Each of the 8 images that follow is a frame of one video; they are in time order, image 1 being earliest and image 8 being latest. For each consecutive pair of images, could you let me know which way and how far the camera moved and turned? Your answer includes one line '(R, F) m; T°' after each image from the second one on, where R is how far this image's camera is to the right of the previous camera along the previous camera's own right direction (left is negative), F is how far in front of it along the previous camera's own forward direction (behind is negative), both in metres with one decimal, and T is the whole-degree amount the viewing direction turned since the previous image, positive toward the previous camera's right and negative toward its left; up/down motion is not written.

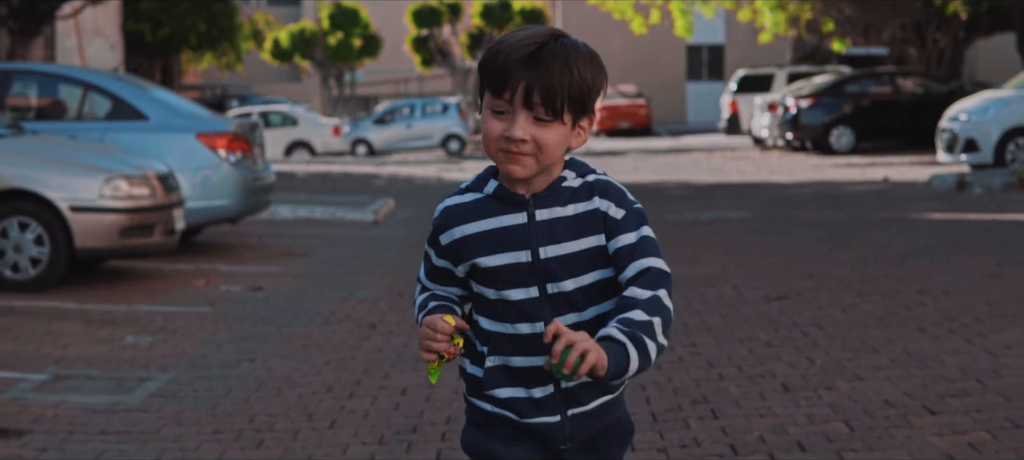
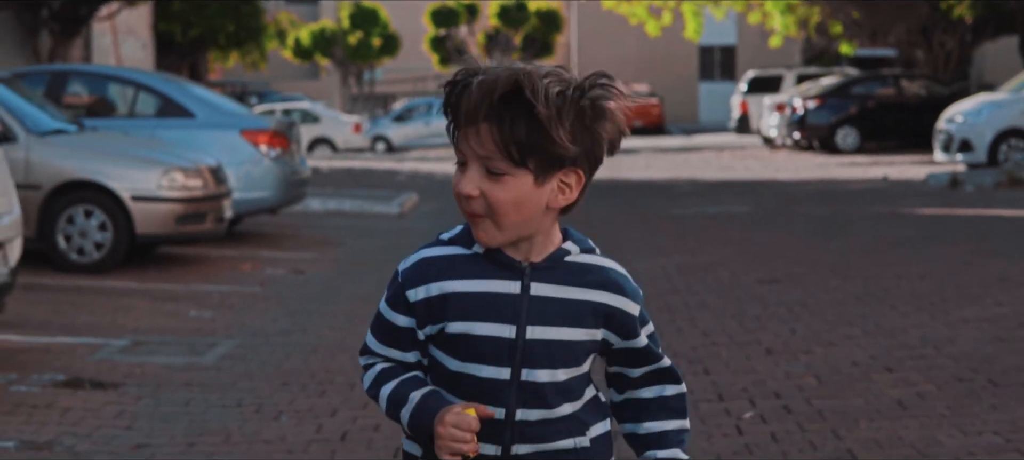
(0.0, -1.0) m; 0°
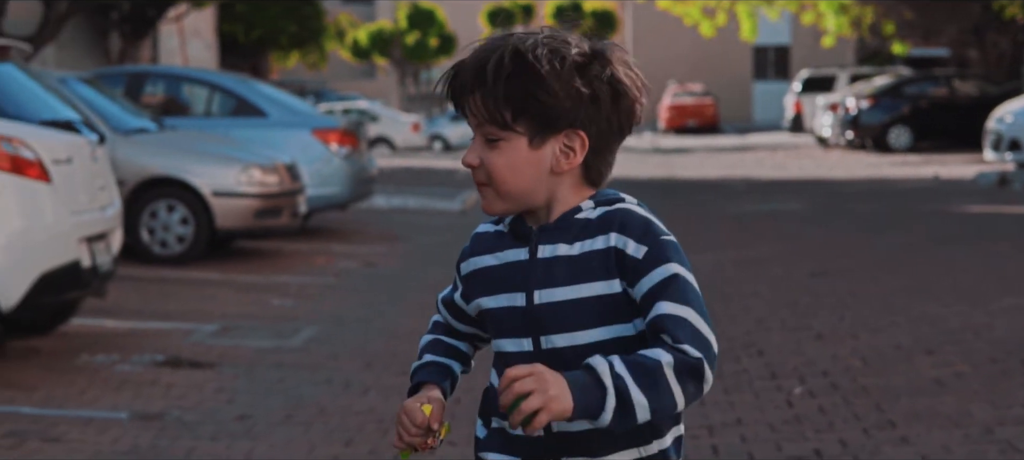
(0.0, -0.5) m; -1°
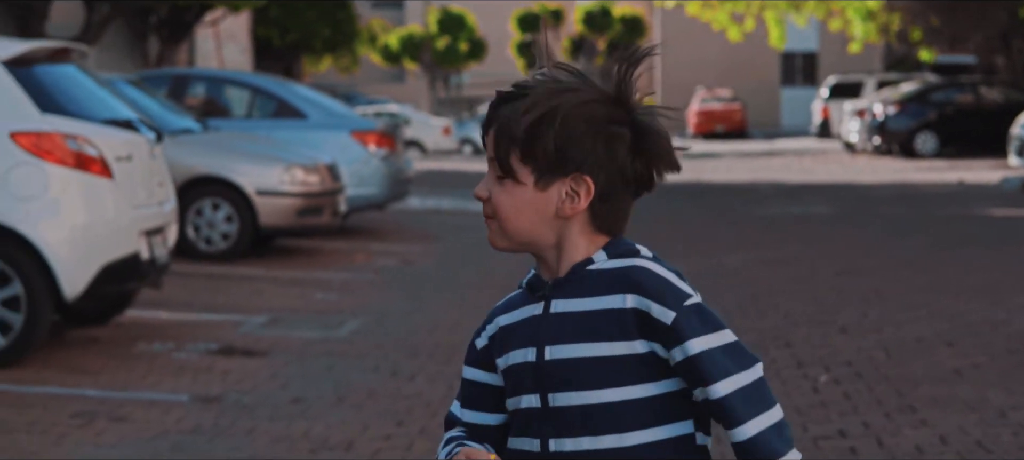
(0.0, -0.3) m; -1°
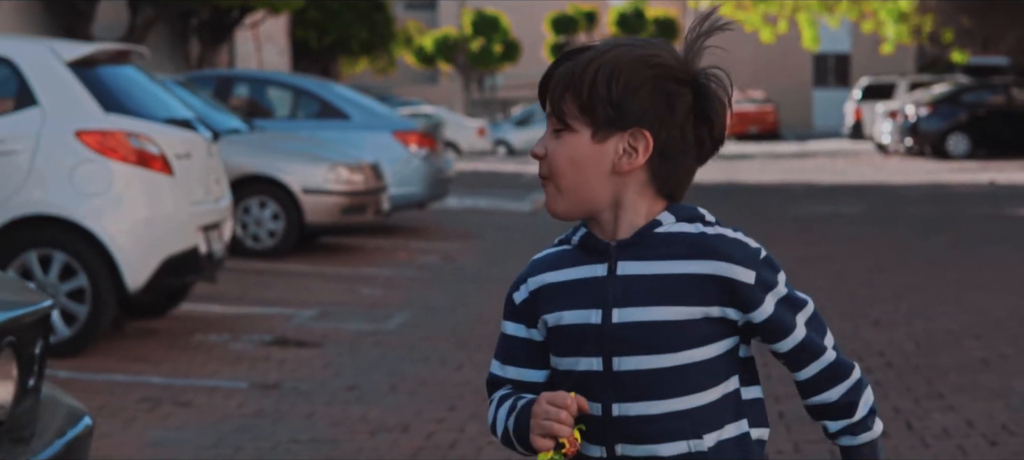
(0.0, -0.3) m; -1°
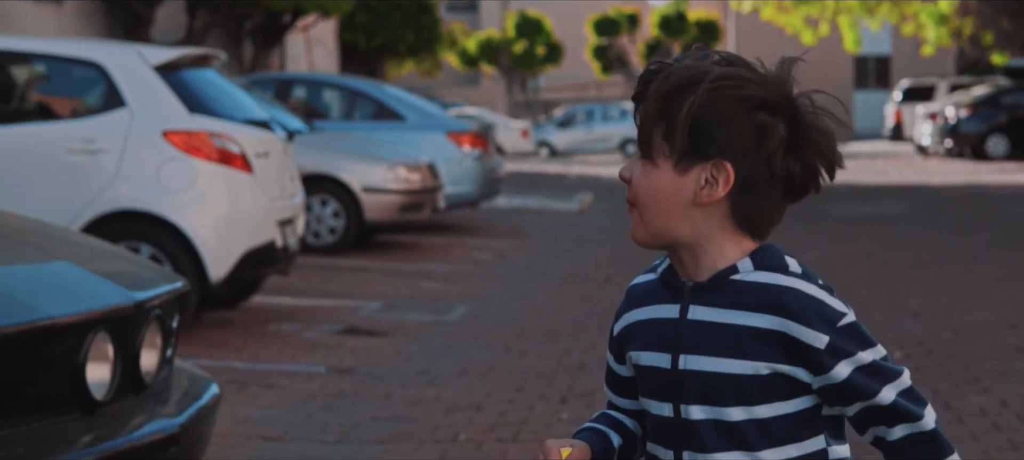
(-0.1, -0.5) m; -1°
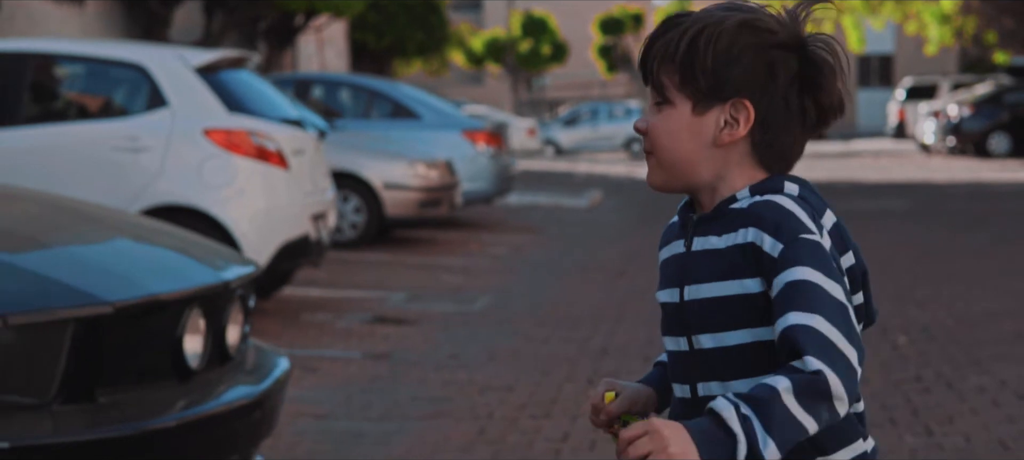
(-0.1, -0.4) m; 0°
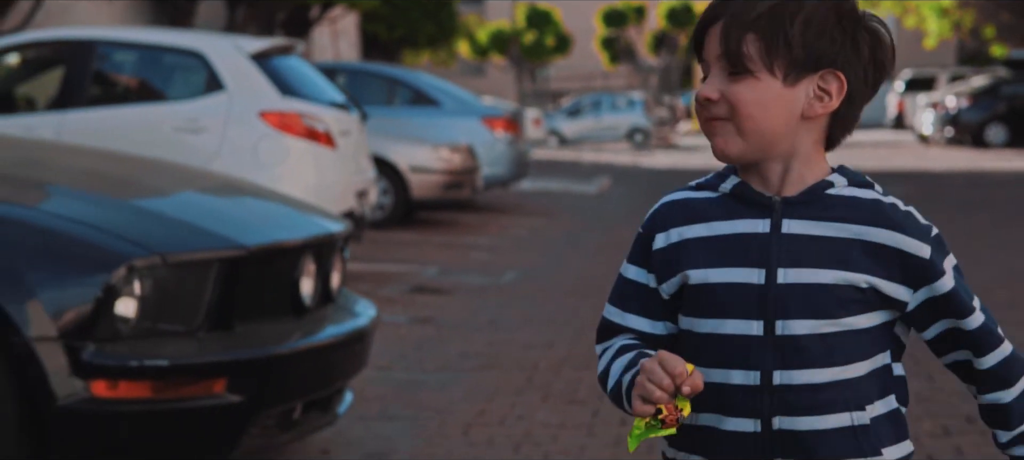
(-0.1, -0.7) m; 0°
